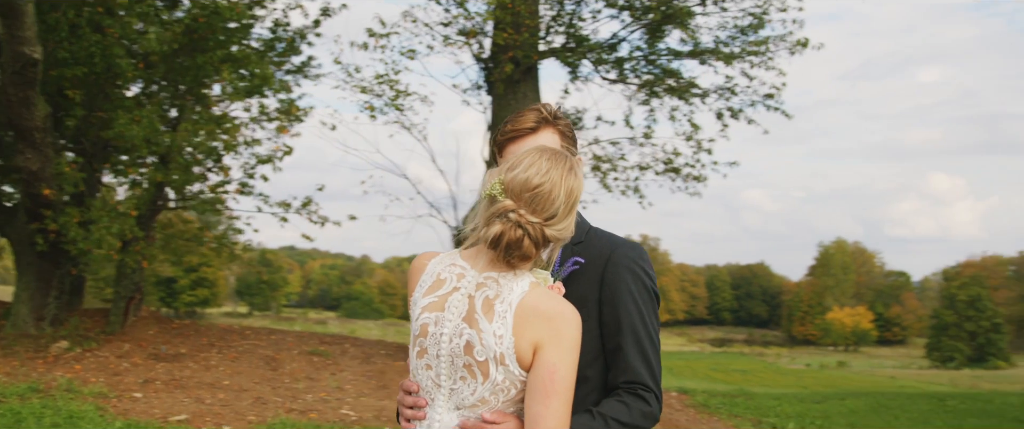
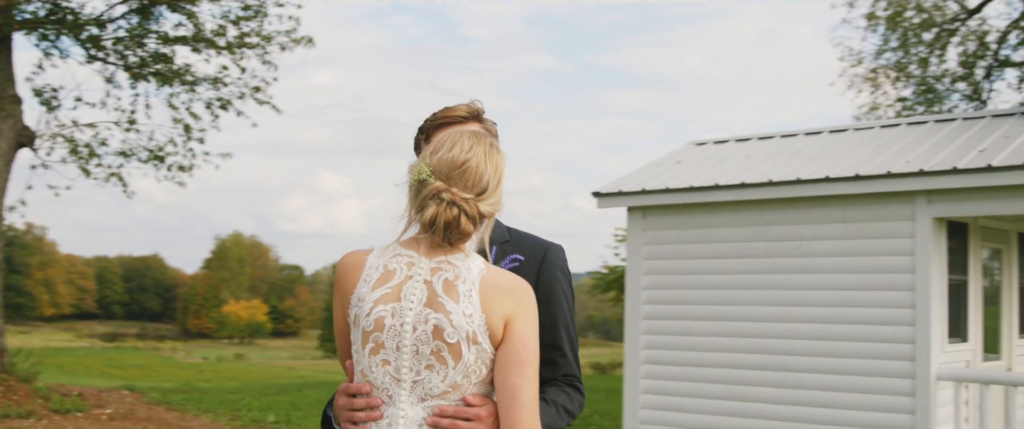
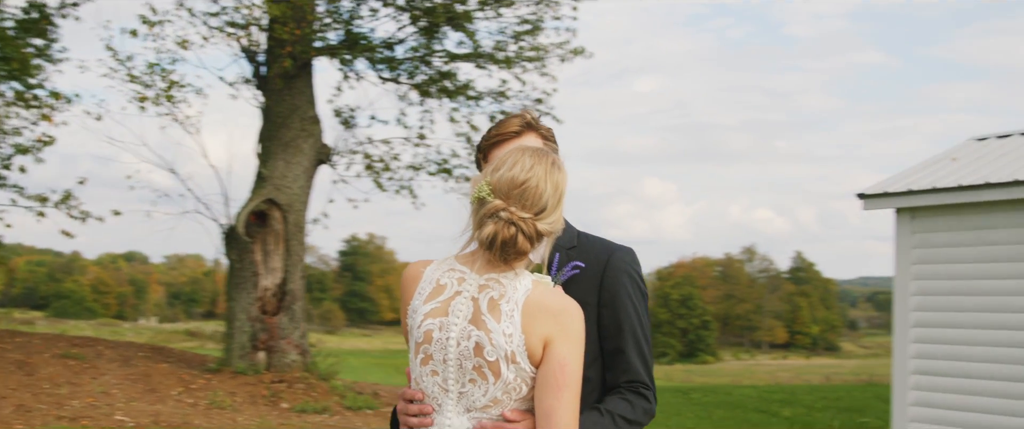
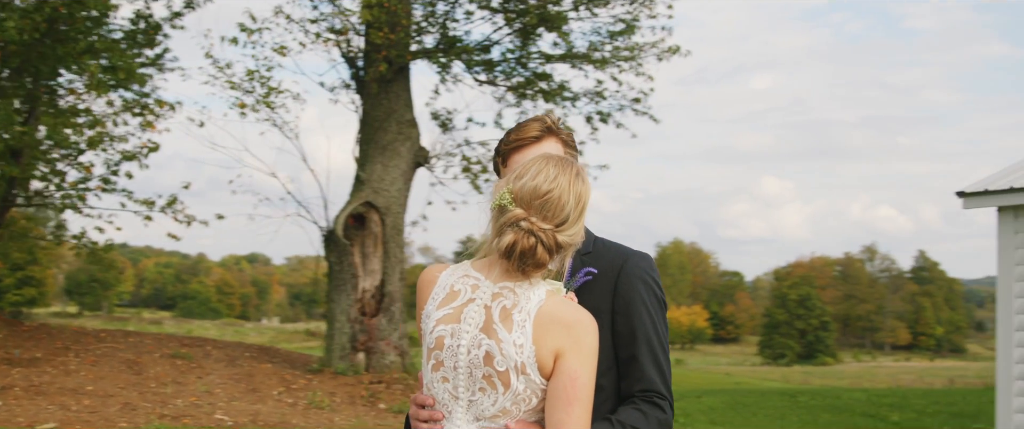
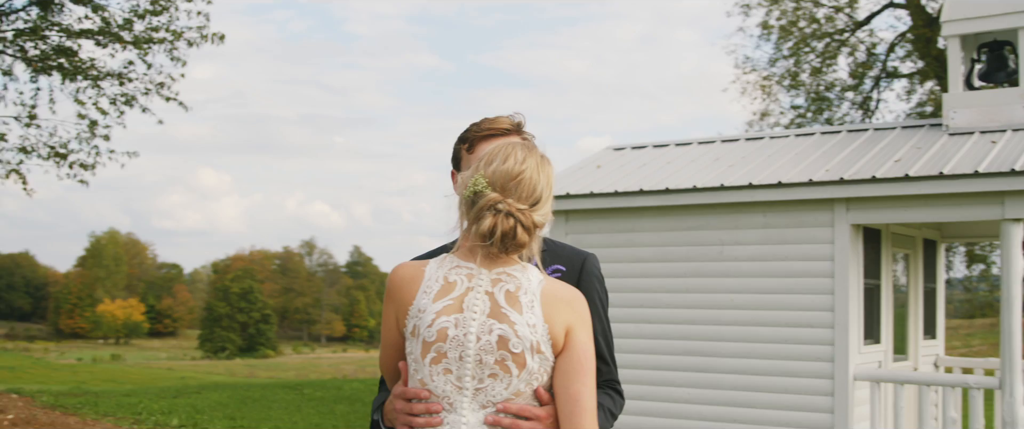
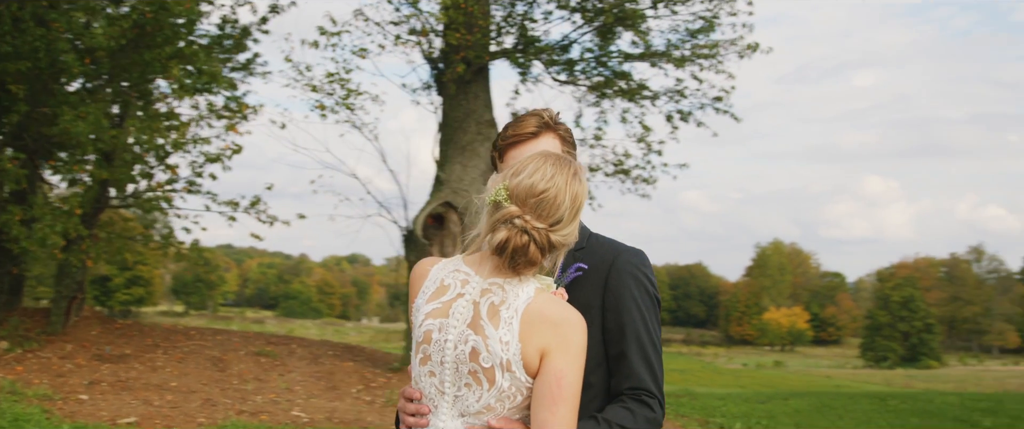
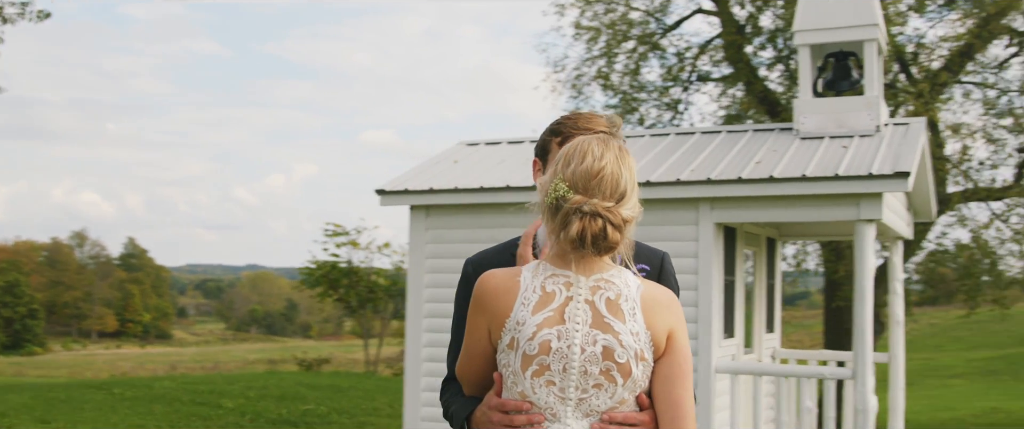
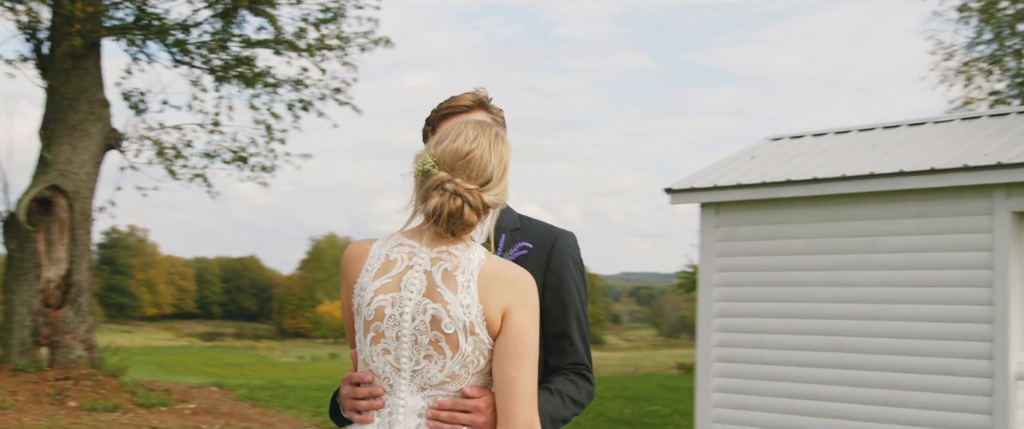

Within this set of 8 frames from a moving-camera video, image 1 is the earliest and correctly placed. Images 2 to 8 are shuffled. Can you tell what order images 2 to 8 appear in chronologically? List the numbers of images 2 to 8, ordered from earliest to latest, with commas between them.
6, 4, 3, 8, 2, 5, 7
